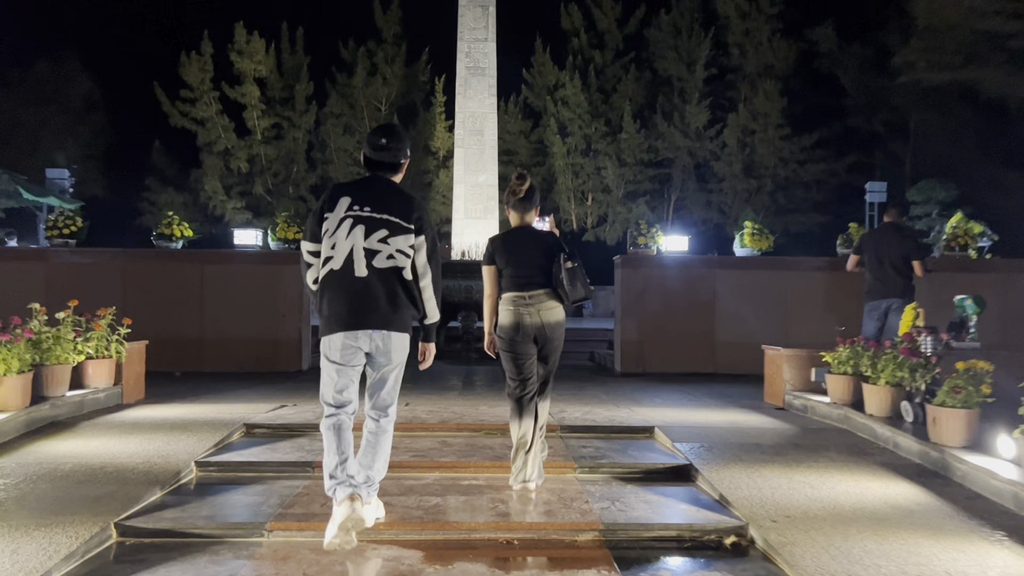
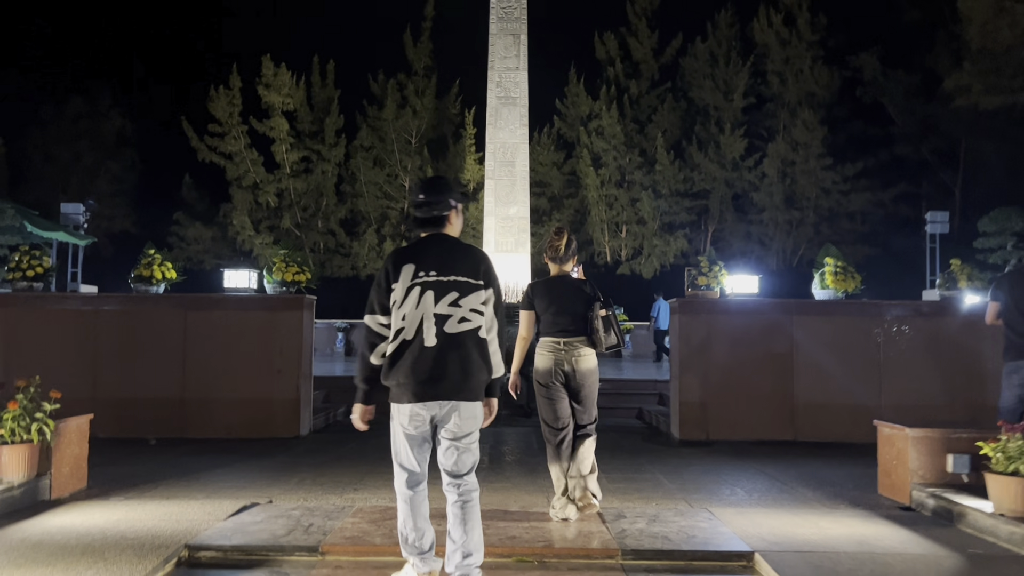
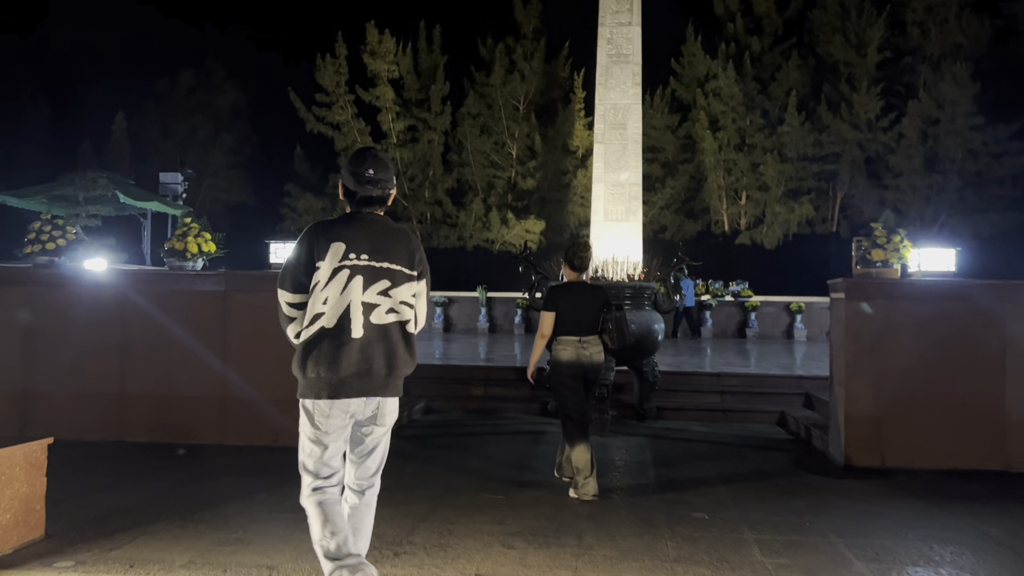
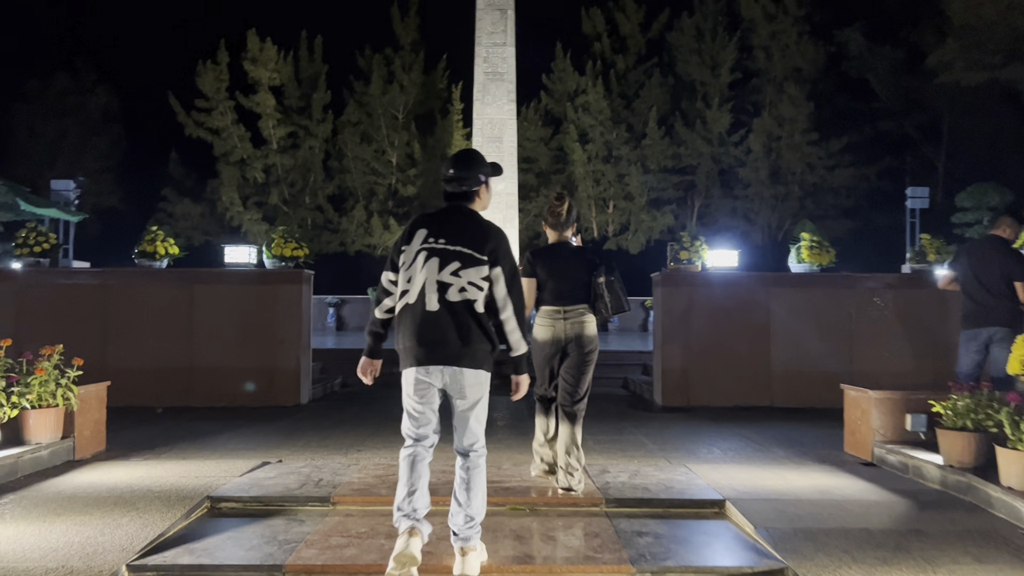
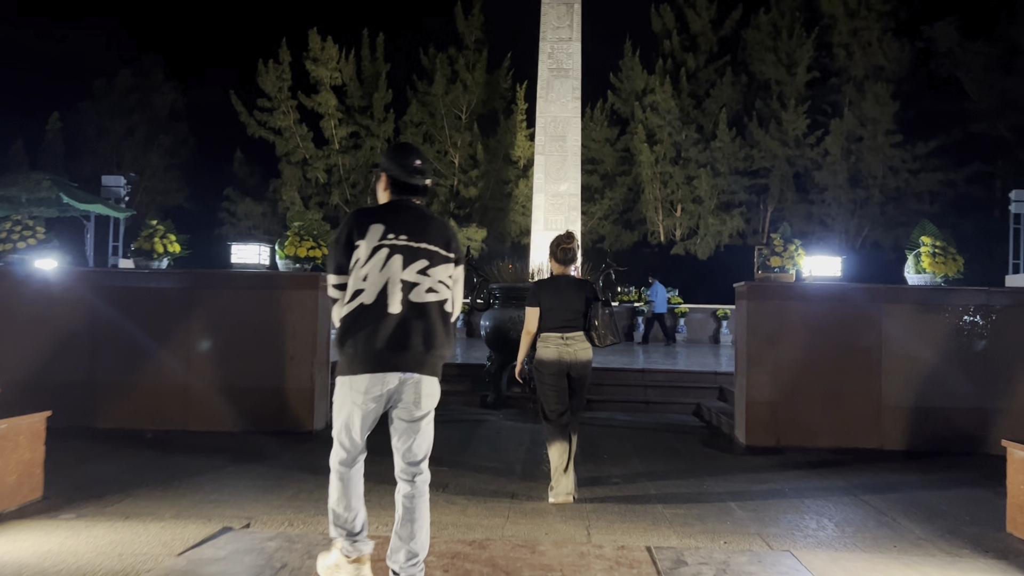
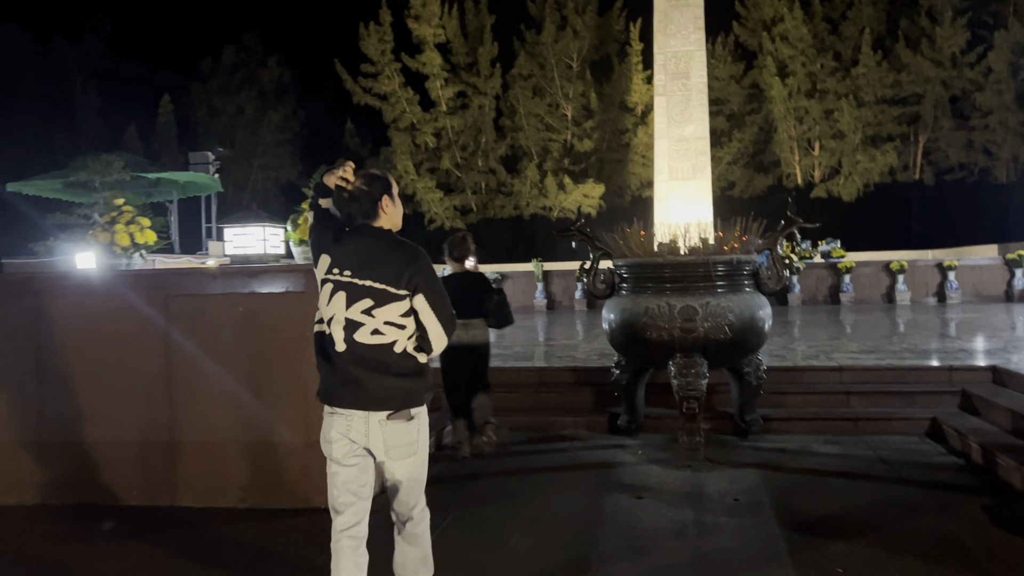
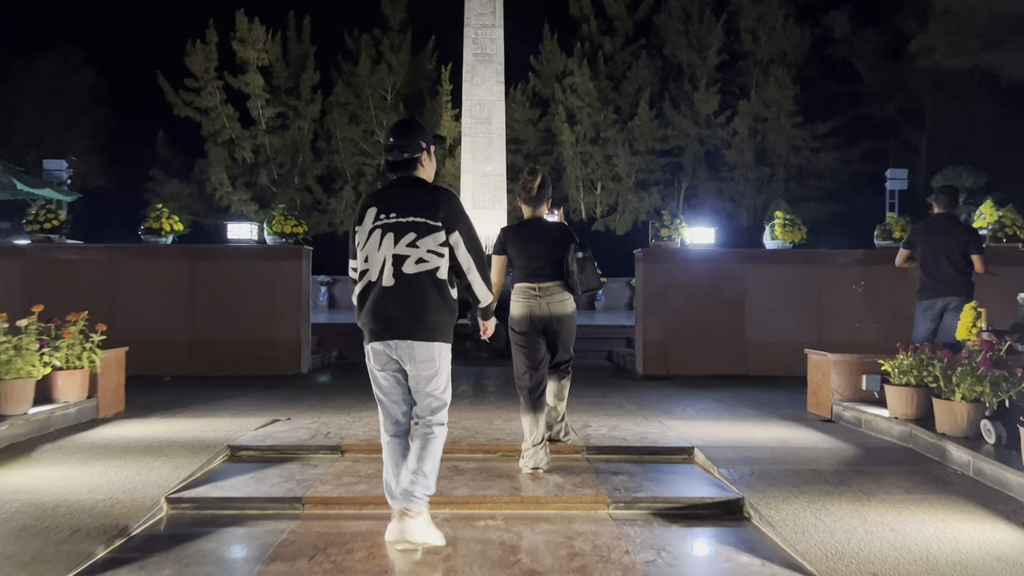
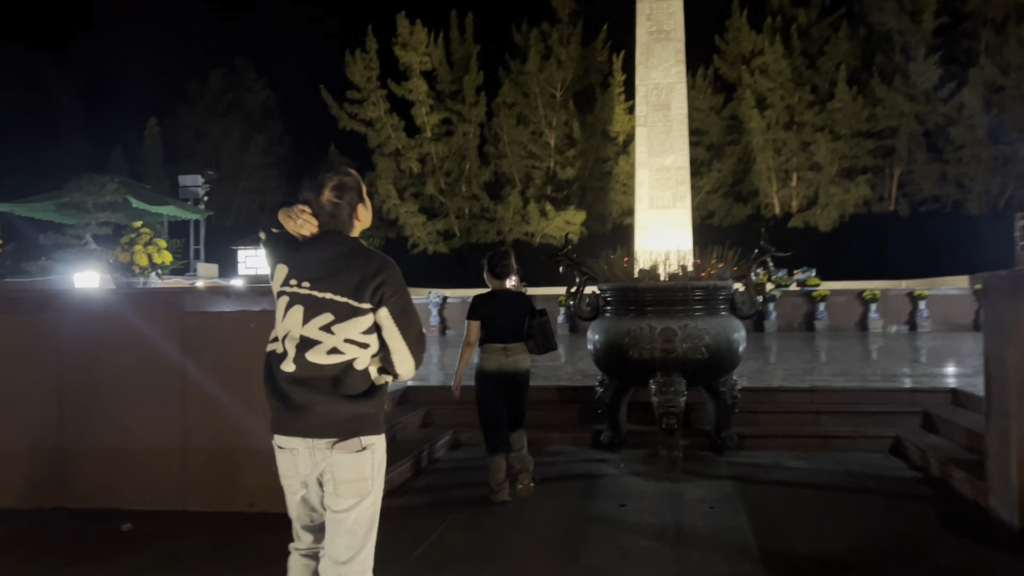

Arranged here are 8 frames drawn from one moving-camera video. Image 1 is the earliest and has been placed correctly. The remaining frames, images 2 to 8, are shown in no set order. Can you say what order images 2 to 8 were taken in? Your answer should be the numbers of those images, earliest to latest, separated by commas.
7, 4, 2, 5, 3, 8, 6
